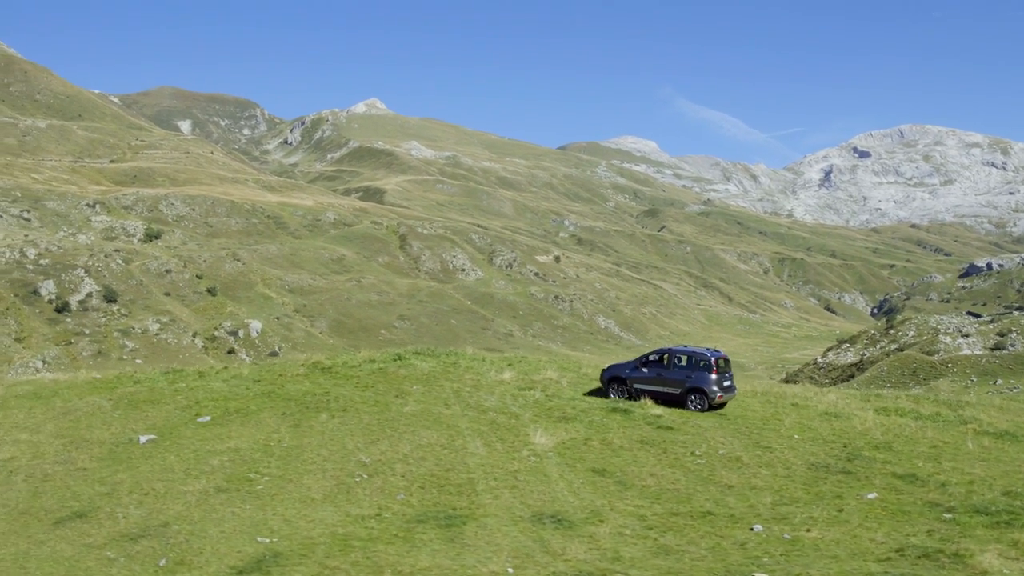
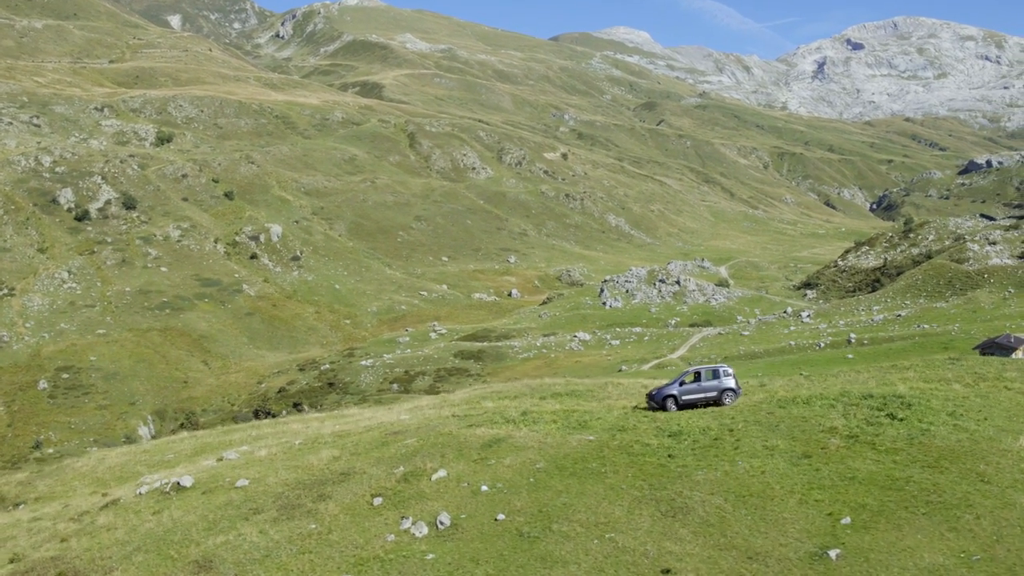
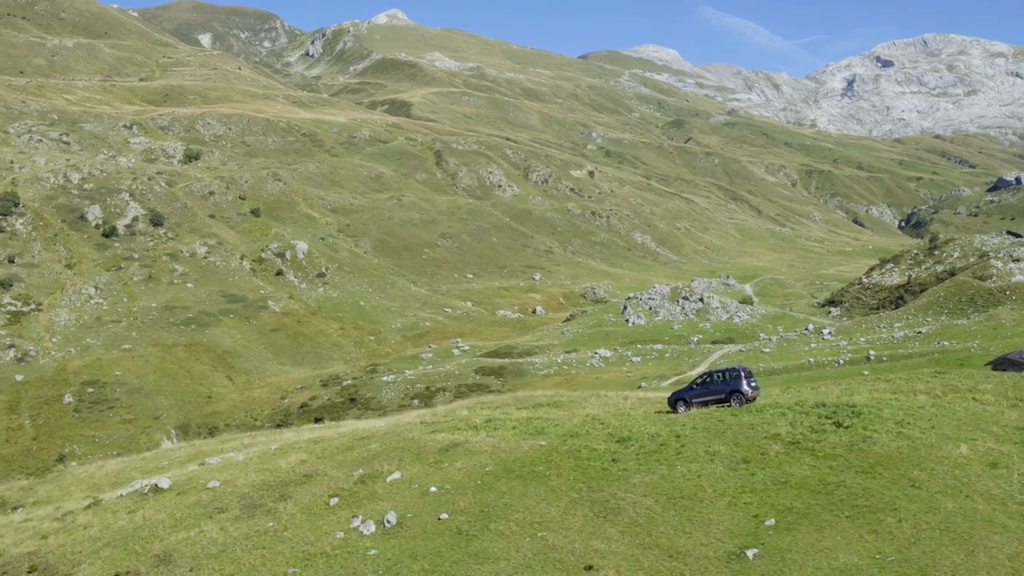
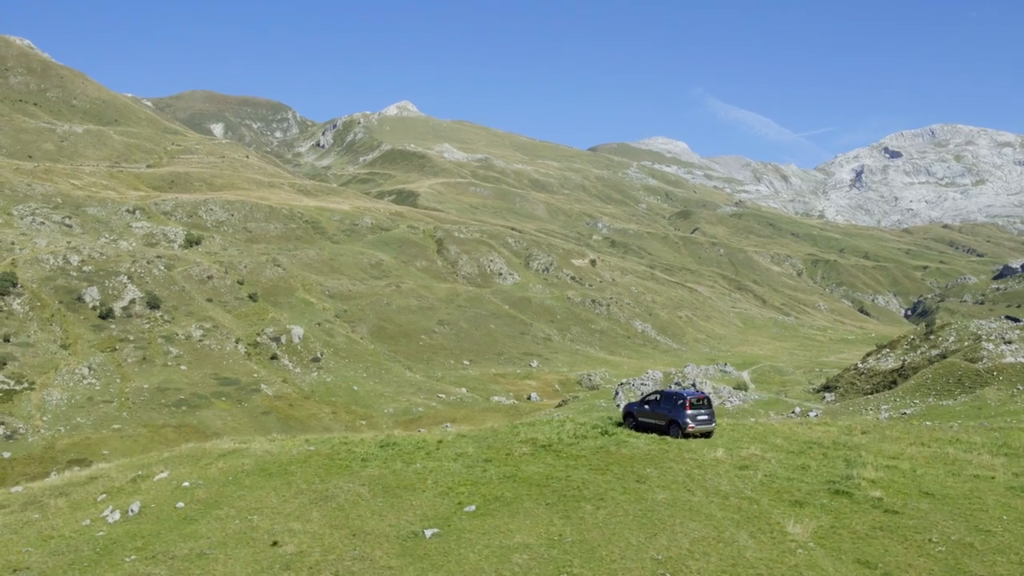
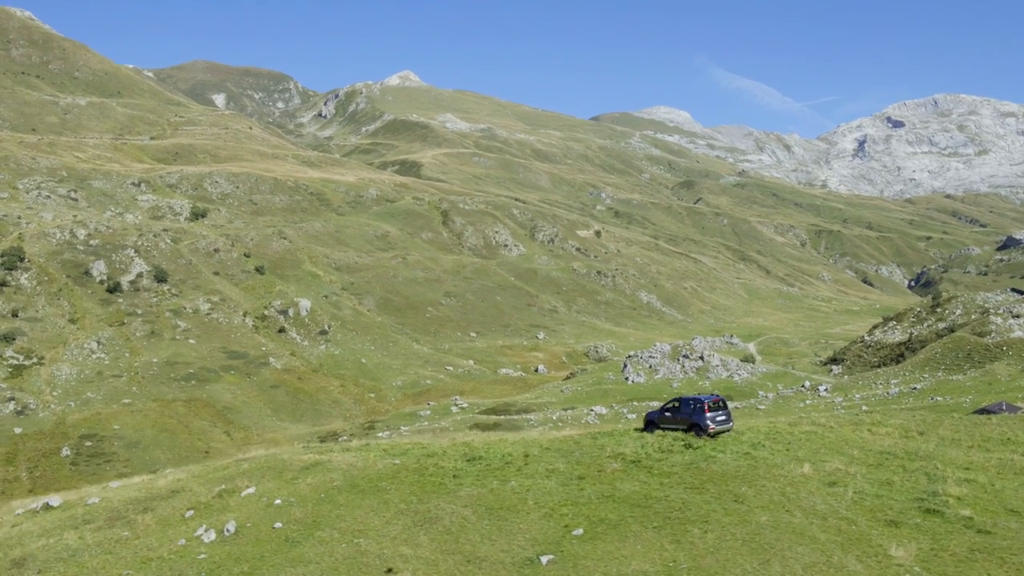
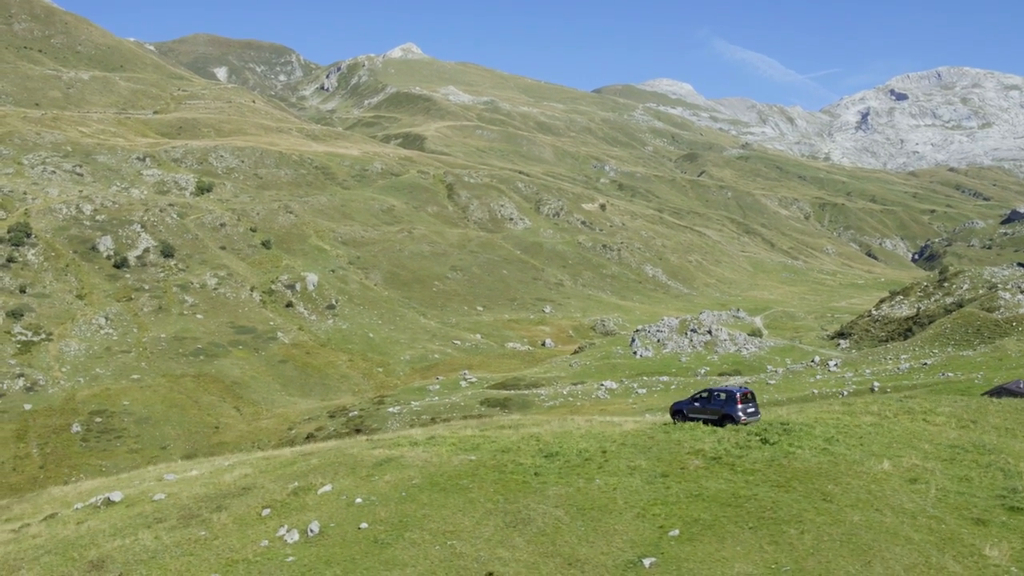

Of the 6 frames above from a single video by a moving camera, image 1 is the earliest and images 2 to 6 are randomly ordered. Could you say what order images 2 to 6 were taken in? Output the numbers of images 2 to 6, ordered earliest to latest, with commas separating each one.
4, 5, 6, 3, 2
